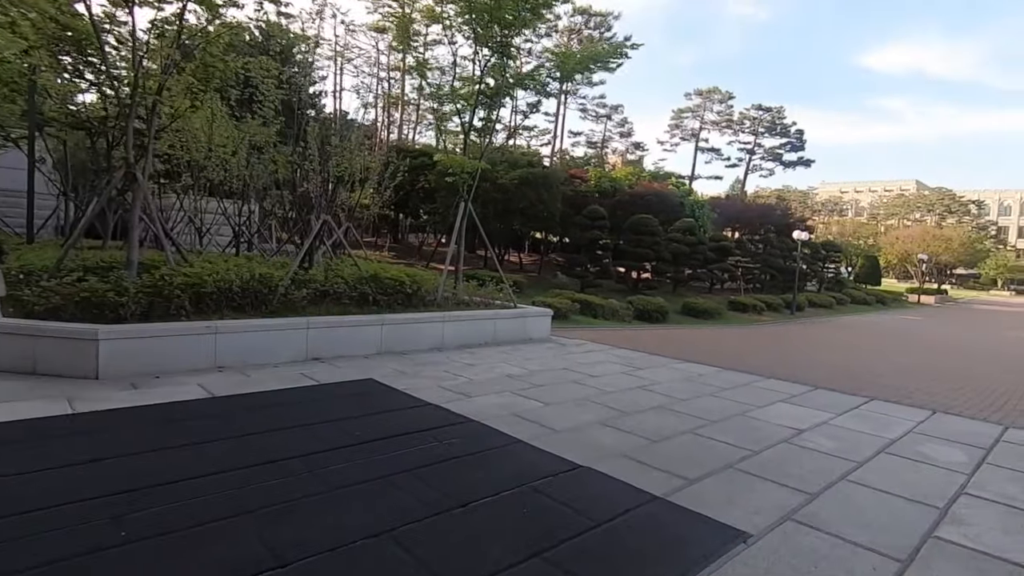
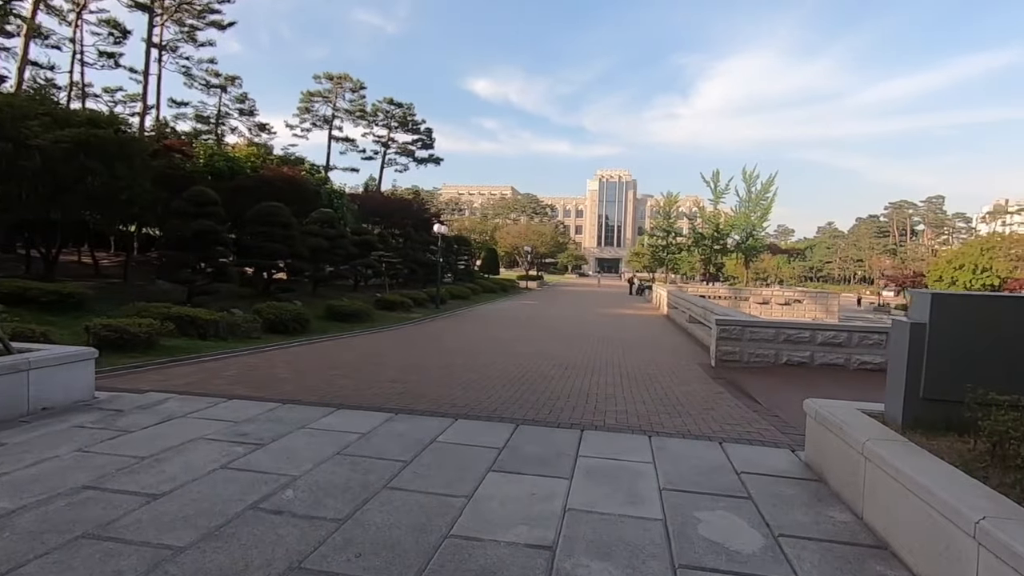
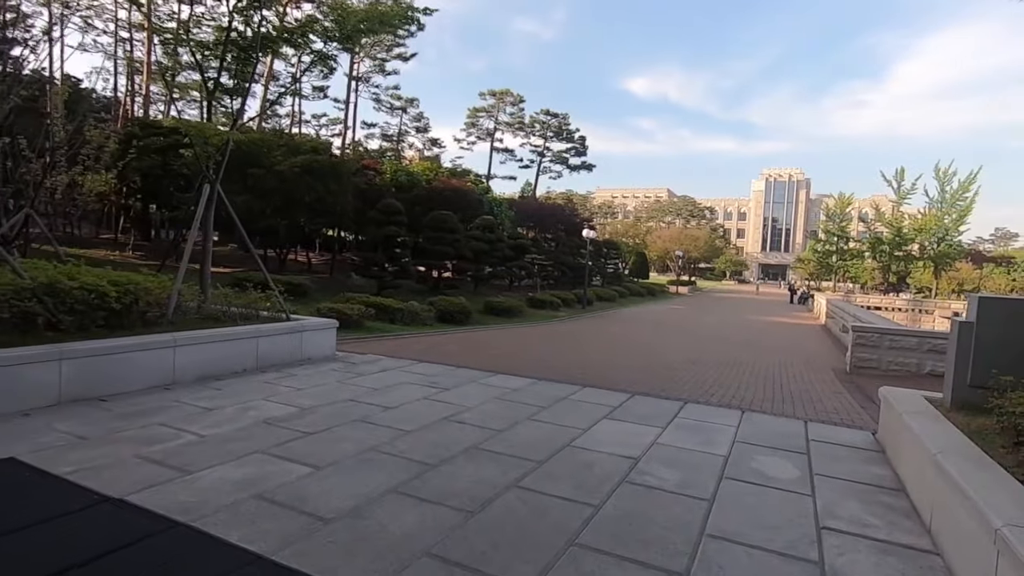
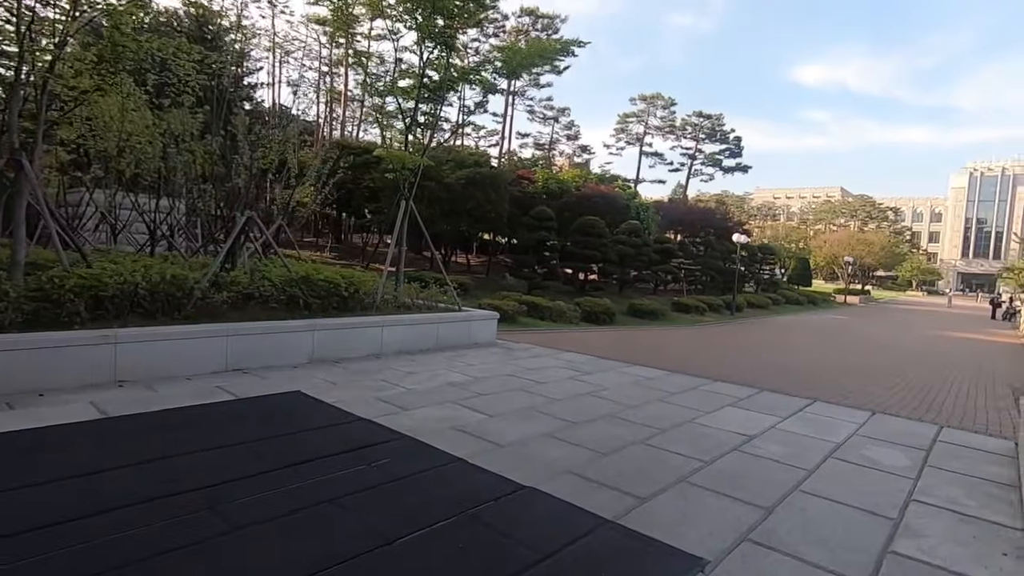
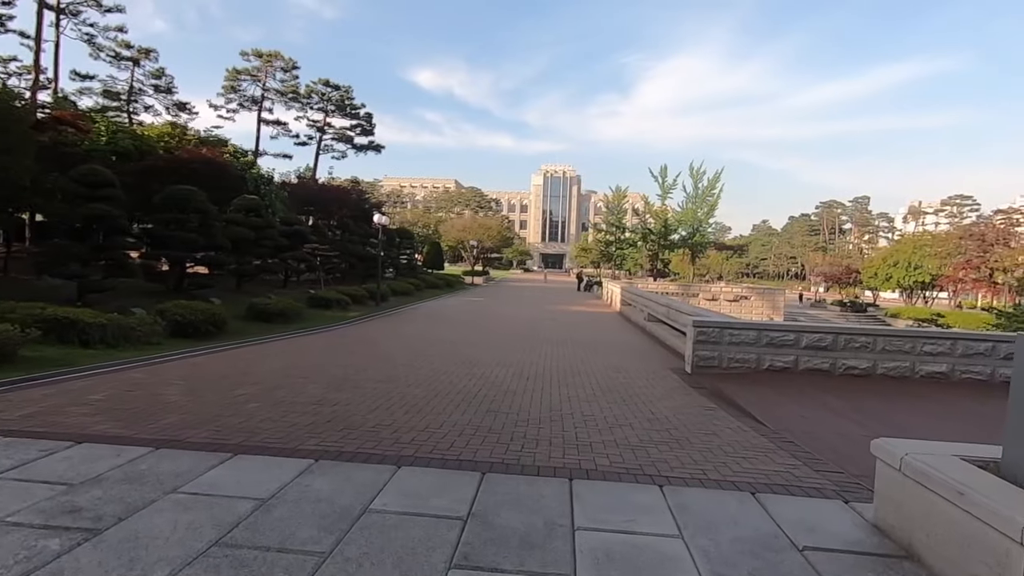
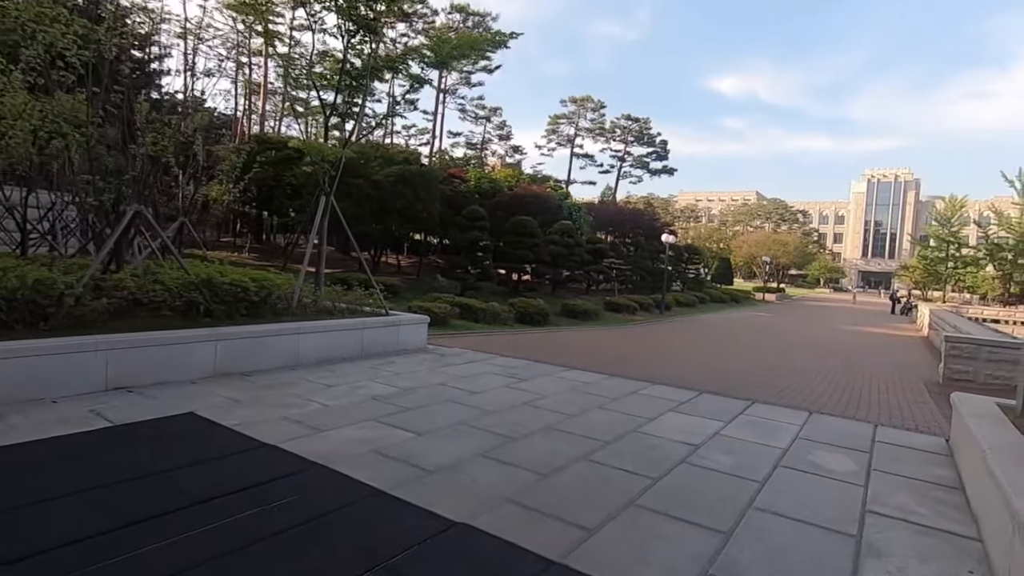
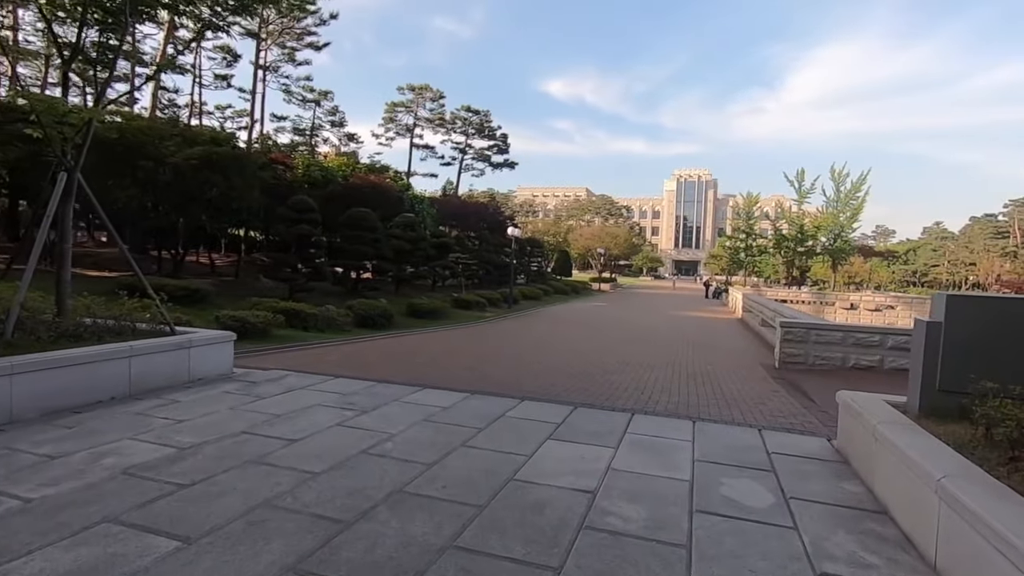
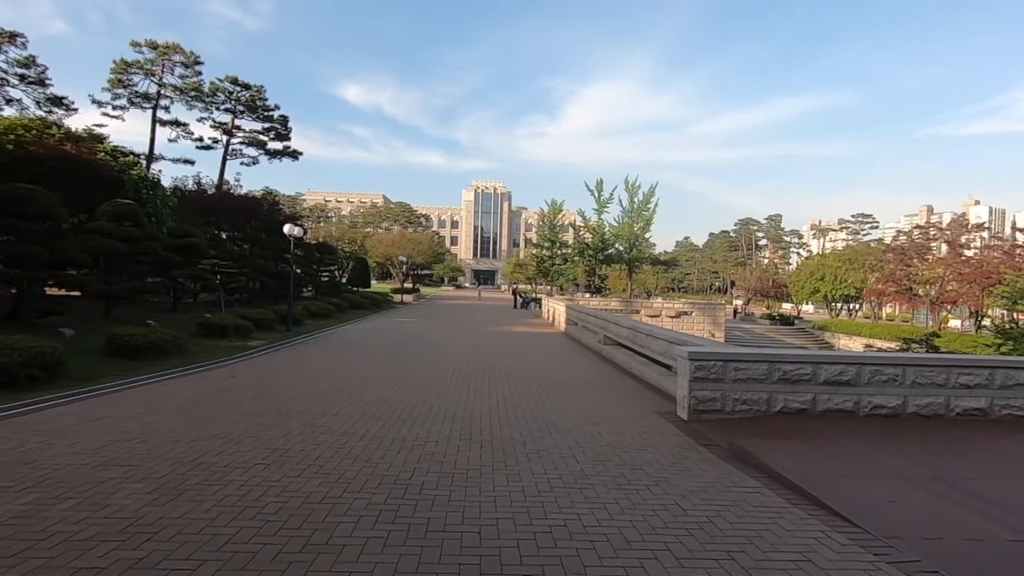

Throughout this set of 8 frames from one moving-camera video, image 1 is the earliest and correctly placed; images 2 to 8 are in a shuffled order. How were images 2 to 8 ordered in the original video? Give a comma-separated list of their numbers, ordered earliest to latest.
4, 6, 3, 7, 2, 5, 8
